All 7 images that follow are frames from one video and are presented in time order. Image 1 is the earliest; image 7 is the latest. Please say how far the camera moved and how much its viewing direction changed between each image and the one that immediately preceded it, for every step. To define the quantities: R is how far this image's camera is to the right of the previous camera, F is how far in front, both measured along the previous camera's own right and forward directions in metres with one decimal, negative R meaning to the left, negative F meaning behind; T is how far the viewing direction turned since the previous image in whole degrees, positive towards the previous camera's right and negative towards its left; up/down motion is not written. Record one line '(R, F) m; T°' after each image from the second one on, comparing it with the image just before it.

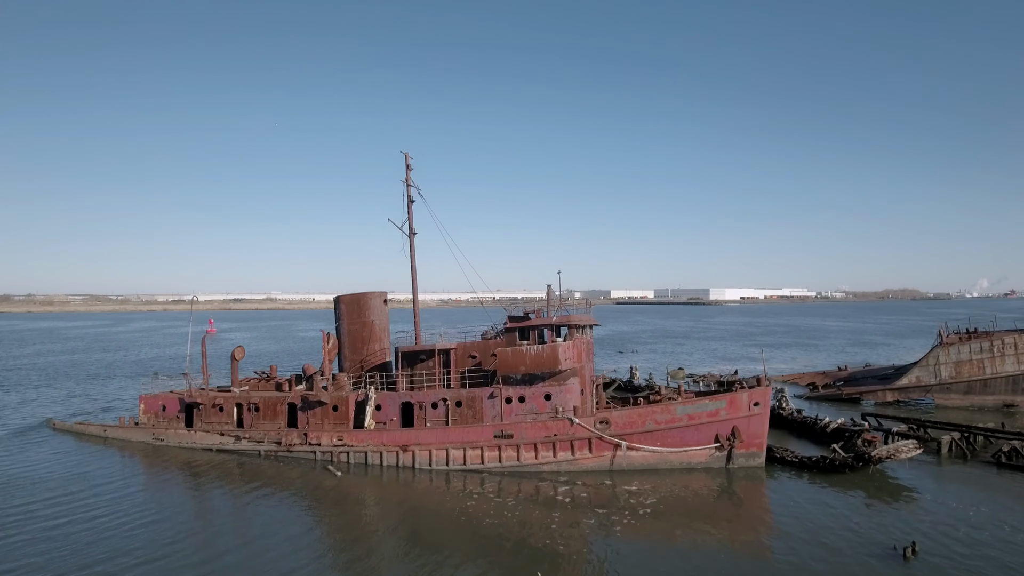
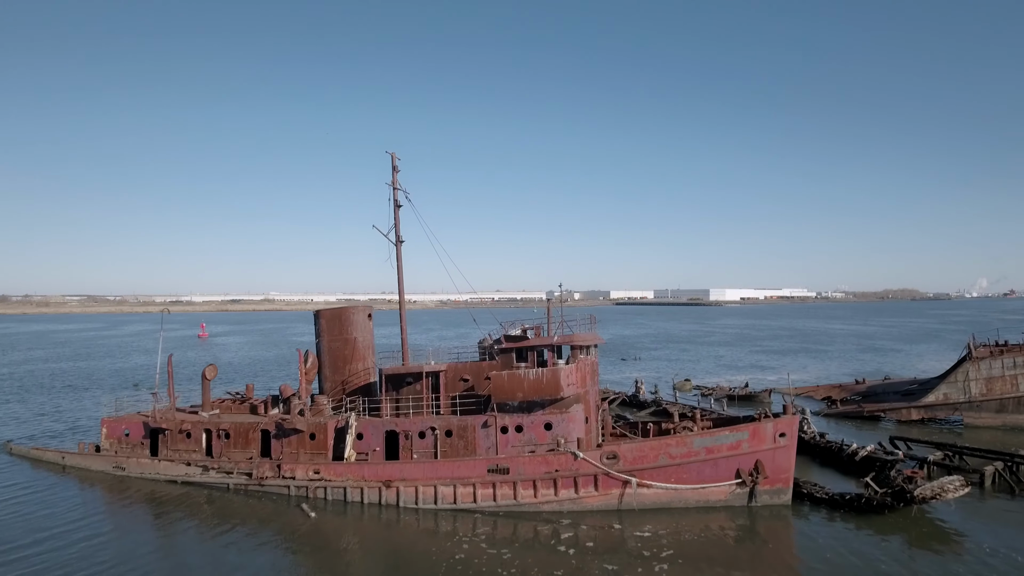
(+0.1, +2.7) m; 0°
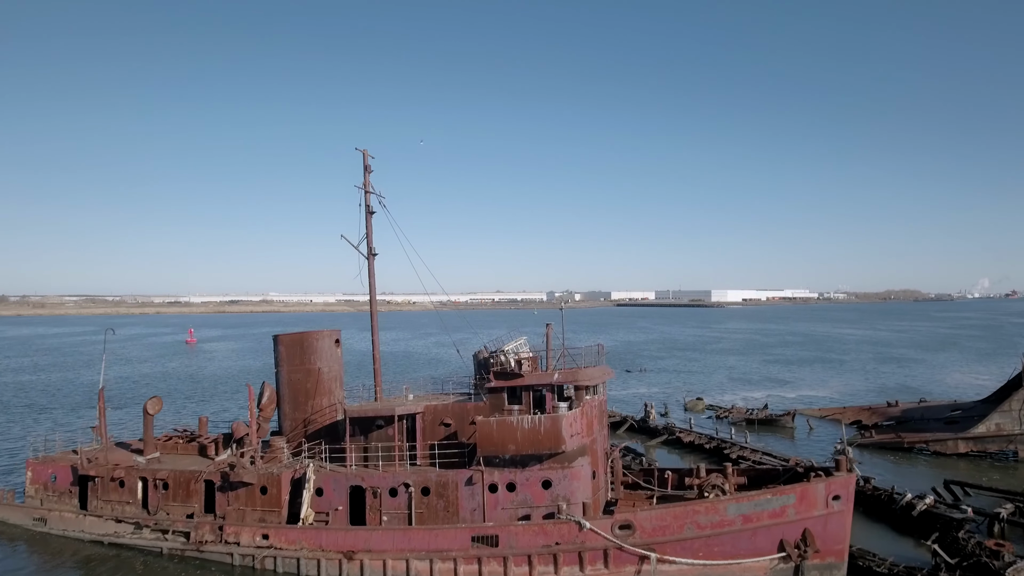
(+0.3, +4.2) m; 0°
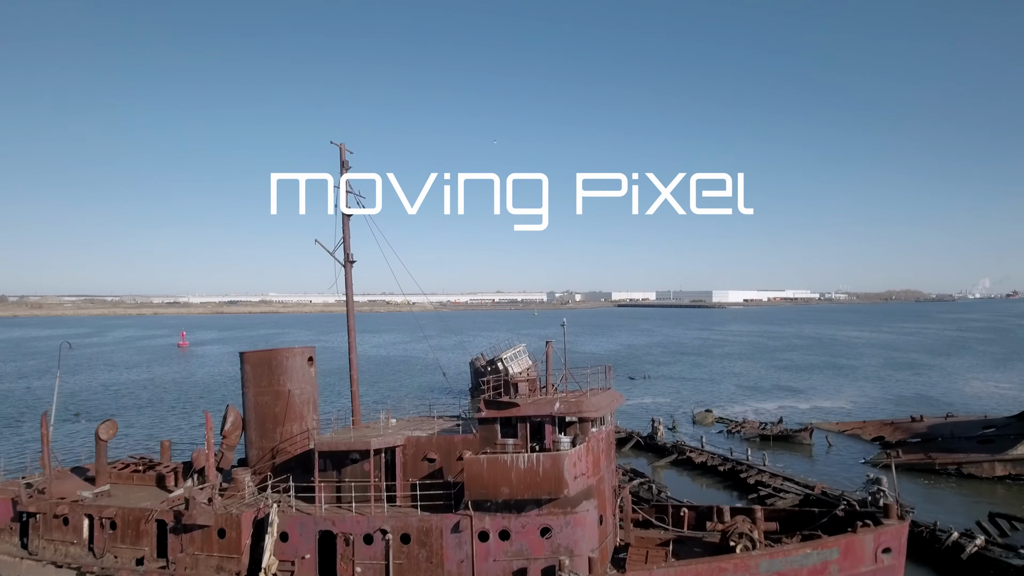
(+0.2, +2.7) m; 0°
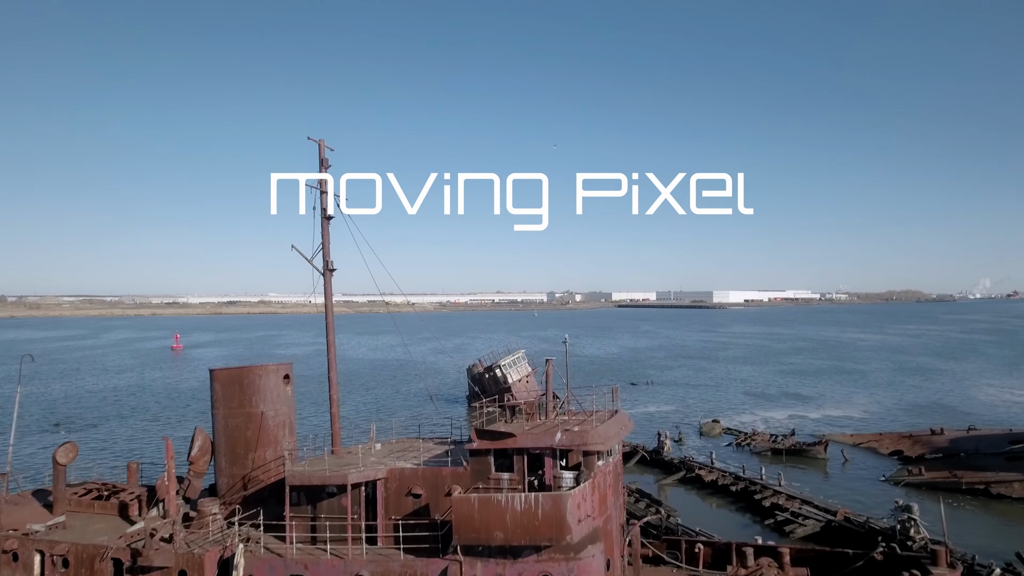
(+0.1, +2.0) m; 0°
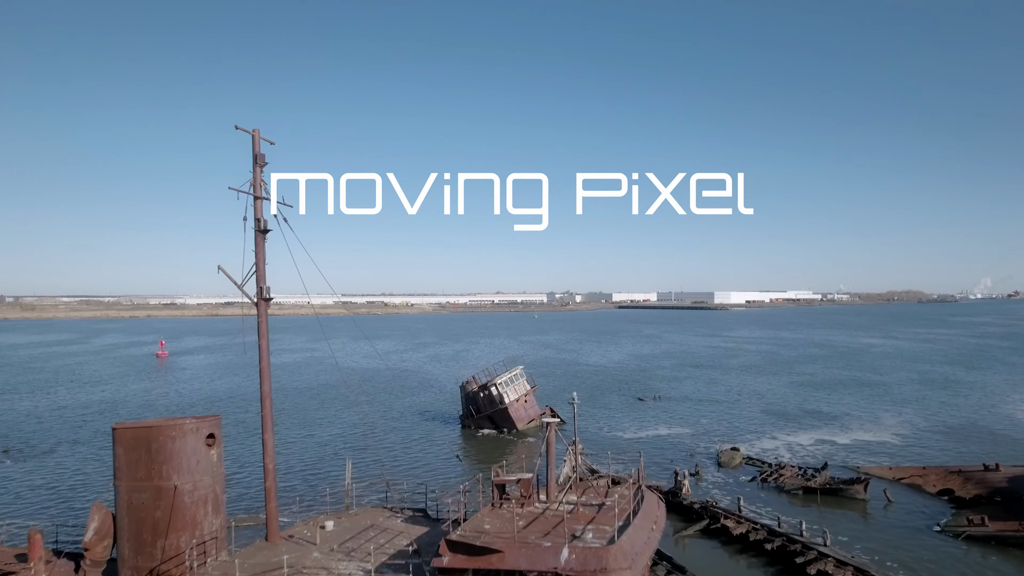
(+0.2, +4.4) m; 0°
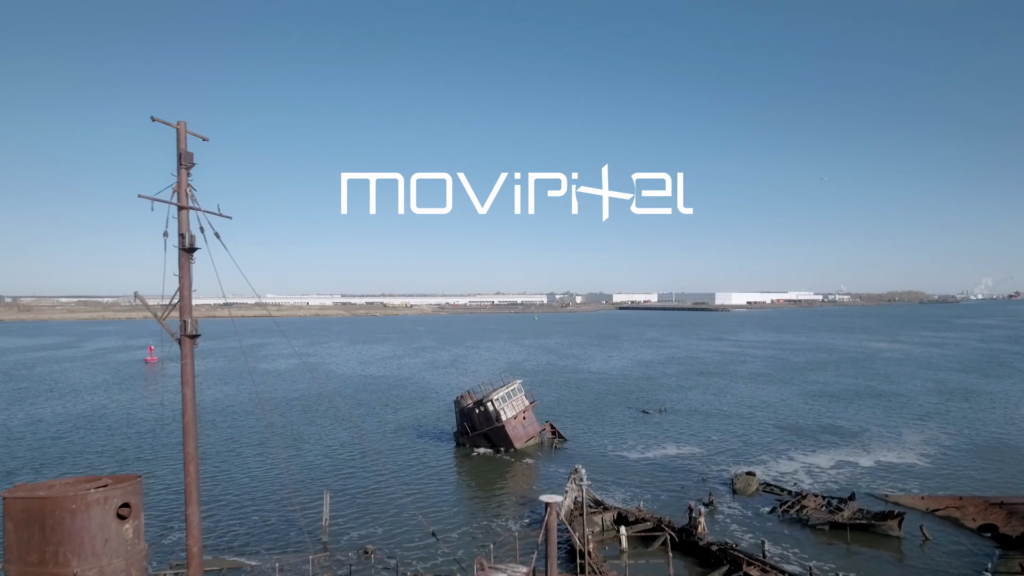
(+0.2, +3.1) m; 0°
